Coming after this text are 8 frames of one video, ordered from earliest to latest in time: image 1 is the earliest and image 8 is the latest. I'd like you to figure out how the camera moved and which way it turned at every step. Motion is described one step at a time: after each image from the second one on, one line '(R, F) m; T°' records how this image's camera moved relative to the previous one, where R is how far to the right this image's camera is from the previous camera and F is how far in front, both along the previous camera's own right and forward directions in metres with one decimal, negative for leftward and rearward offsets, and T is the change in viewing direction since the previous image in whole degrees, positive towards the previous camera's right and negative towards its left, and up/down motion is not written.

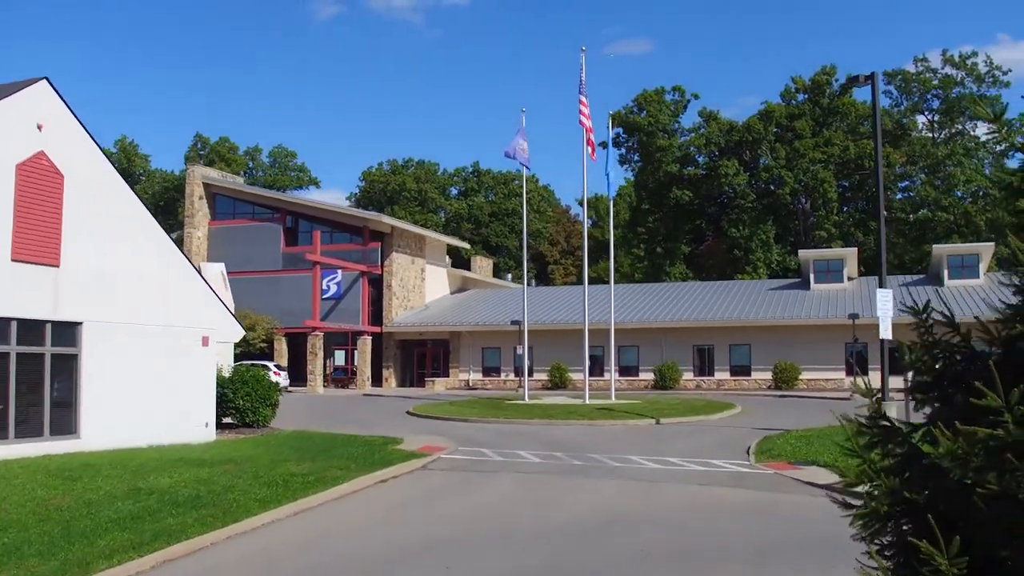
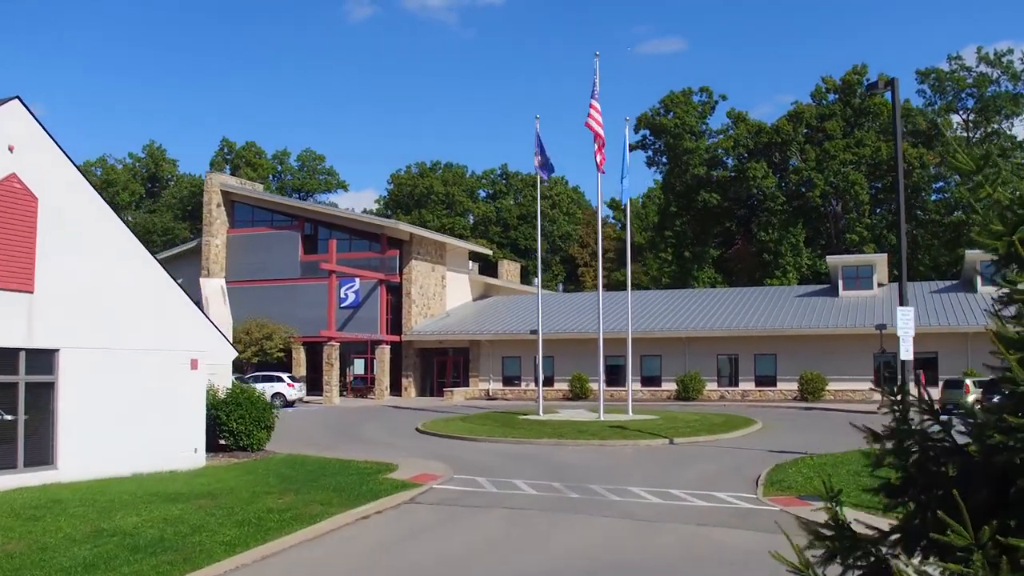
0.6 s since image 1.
(+0.5, +0.8) m; -2°
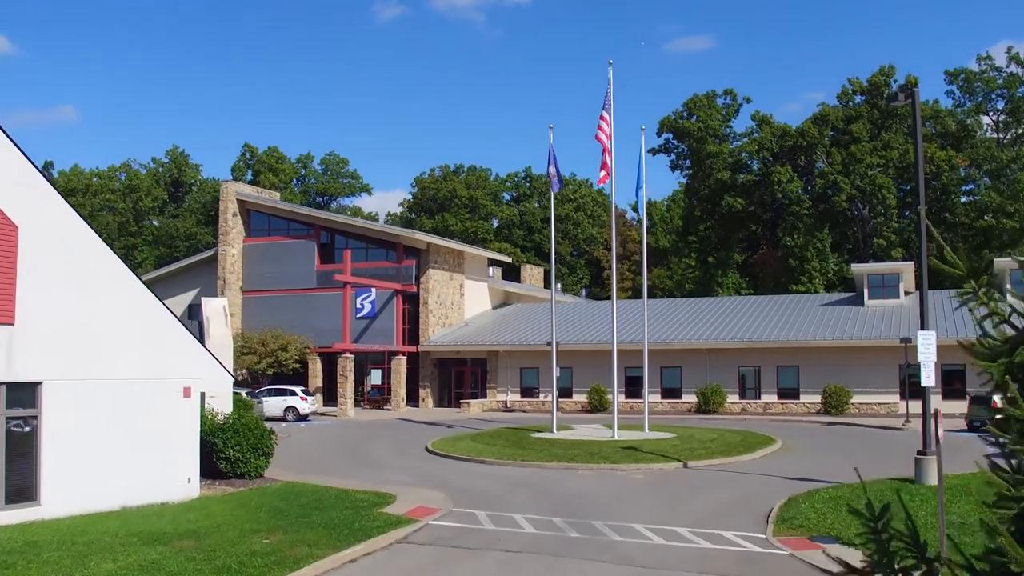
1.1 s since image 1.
(+0.4, +0.6) m; -1°
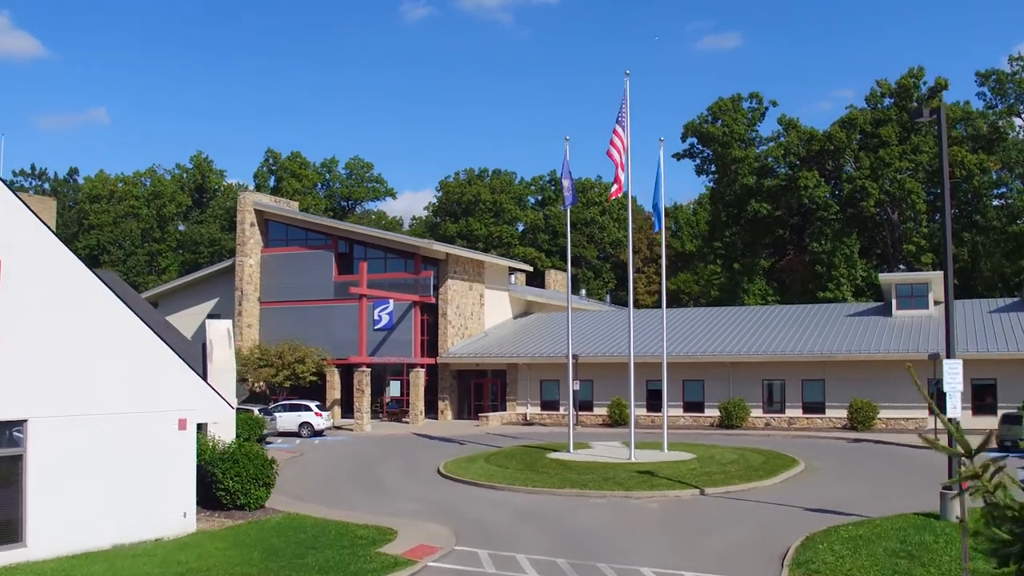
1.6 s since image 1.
(+0.3, +0.6) m; -1°
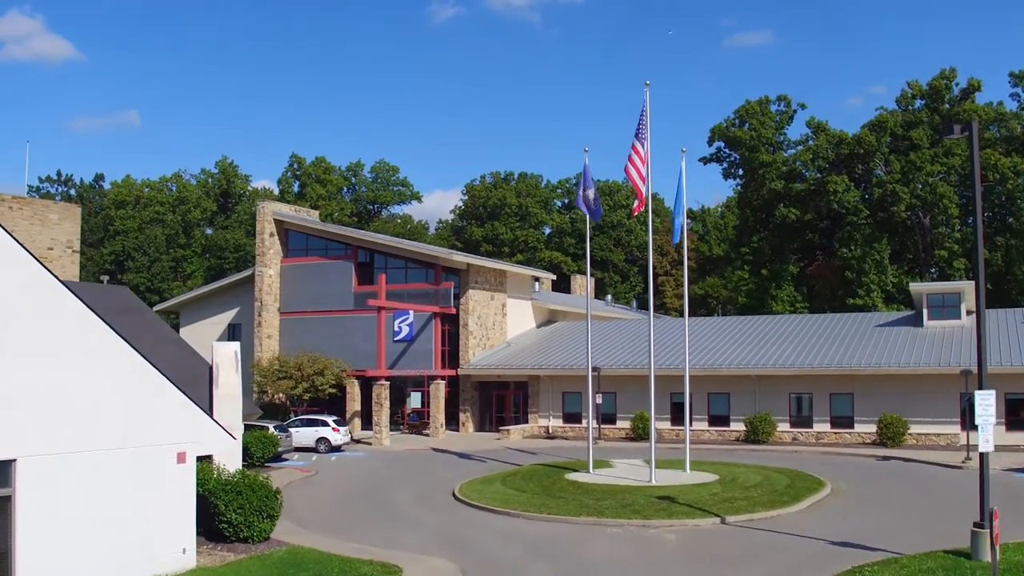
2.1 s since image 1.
(+0.3, +0.6) m; -1°
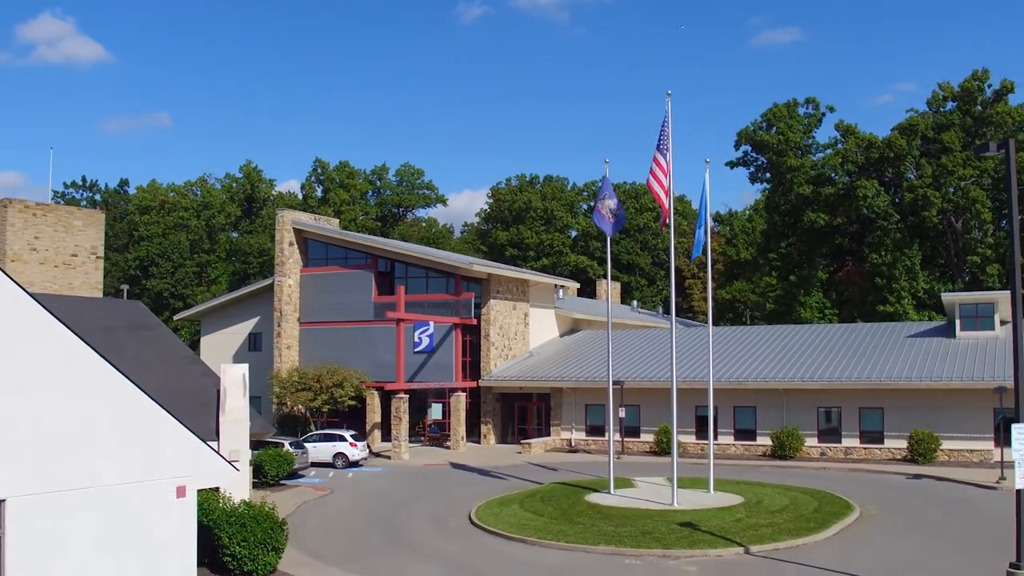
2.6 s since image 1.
(+0.2, +0.7) m; -1°
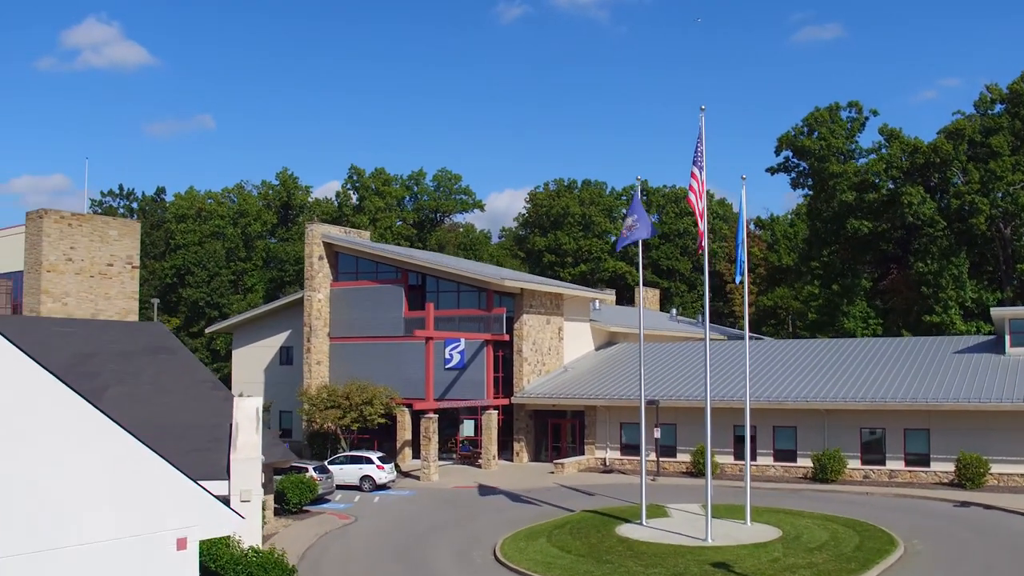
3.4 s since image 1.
(+0.3, +0.9) m; -2°
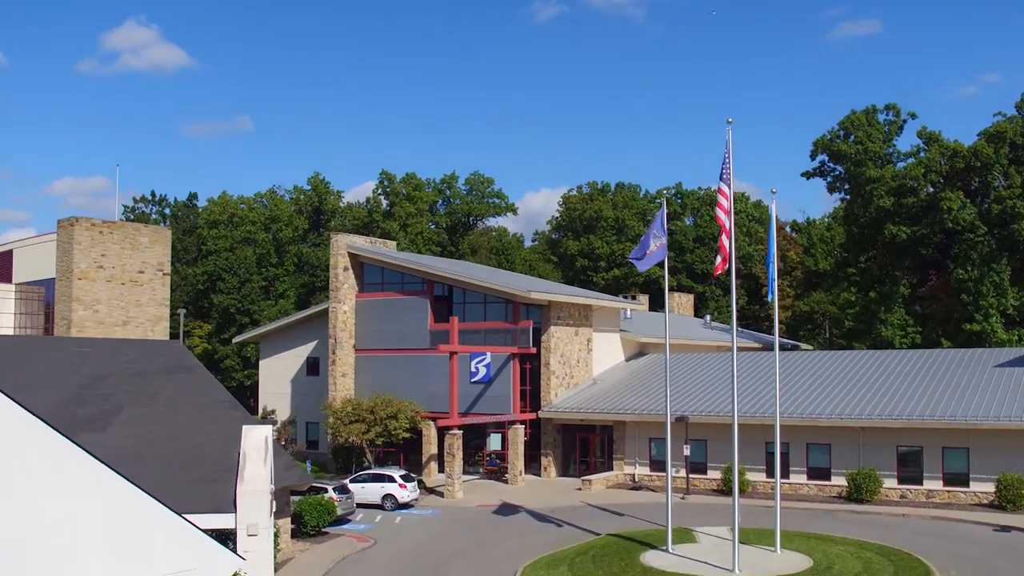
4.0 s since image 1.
(+0.3, +0.7) m; -2°
